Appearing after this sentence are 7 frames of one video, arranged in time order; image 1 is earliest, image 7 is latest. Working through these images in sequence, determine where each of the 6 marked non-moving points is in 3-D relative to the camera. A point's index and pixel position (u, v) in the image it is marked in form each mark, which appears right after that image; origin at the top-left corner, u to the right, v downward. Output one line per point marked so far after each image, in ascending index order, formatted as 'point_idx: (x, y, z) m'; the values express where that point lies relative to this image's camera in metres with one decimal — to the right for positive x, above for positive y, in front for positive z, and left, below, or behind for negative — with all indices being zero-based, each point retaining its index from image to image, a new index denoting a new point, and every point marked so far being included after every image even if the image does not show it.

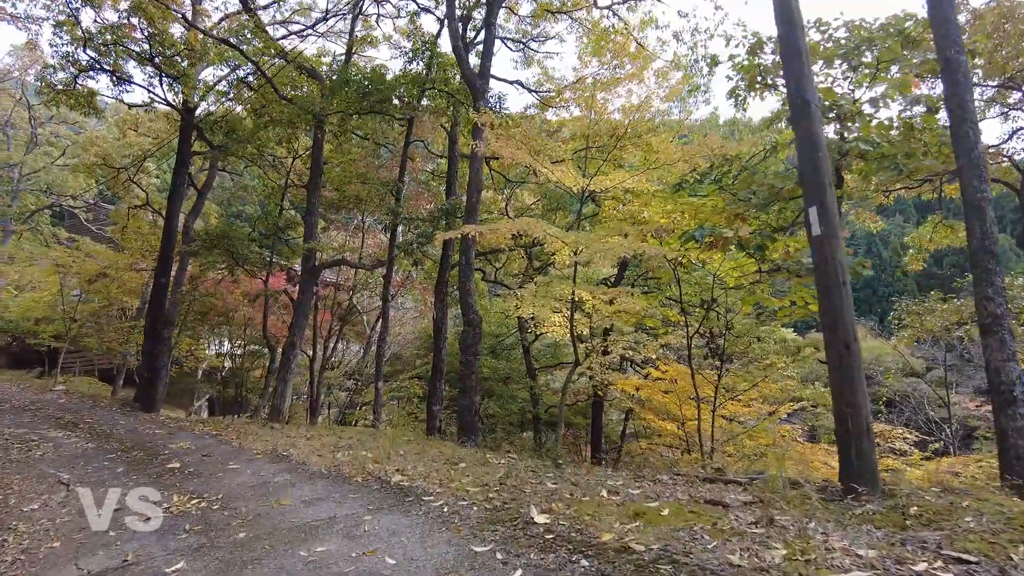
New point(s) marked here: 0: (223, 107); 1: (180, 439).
0: (-5.4, +3.4, +12.1) m
1: (-3.1, -1.4, +6.0) m
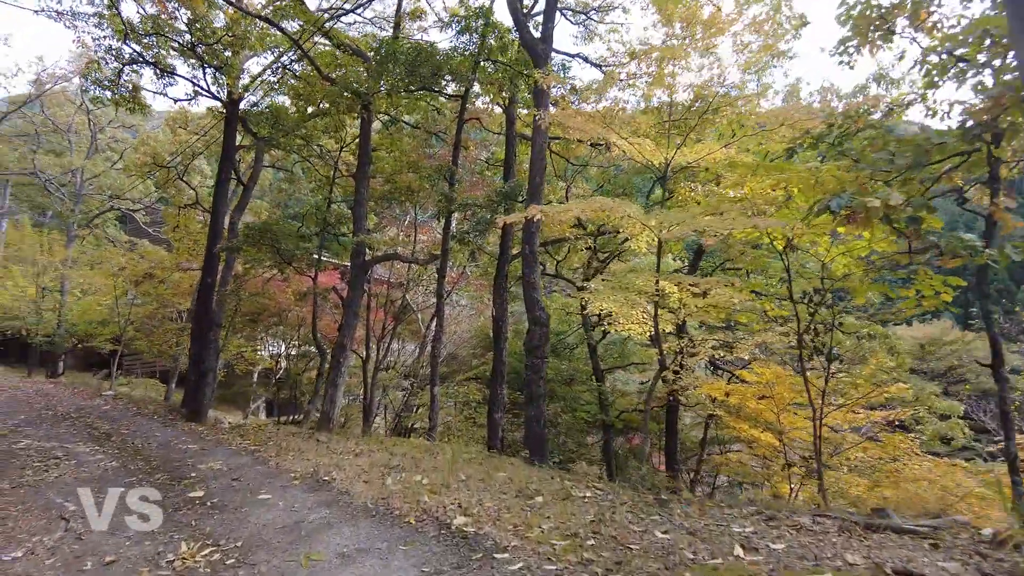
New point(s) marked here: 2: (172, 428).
0: (-4.3, +3.4, +11.5) m
1: (-2.4, -1.4, +5.3) m
2: (-3.7, -1.6, +7.1) m
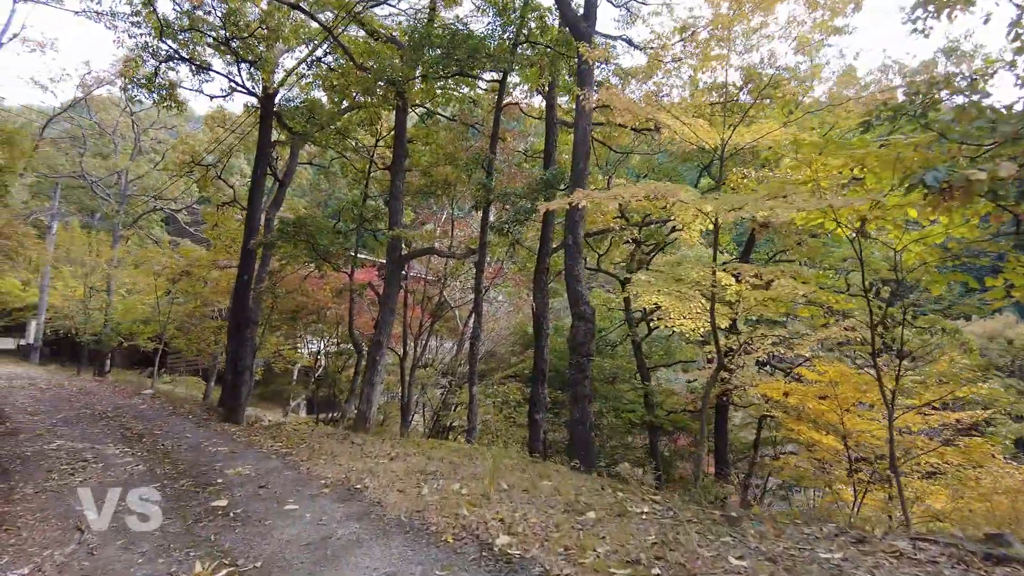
0: (-3.7, +3.4, +11.4) m
1: (-2.1, -1.3, +5.0) m
2: (-3.2, -1.5, +6.9) m
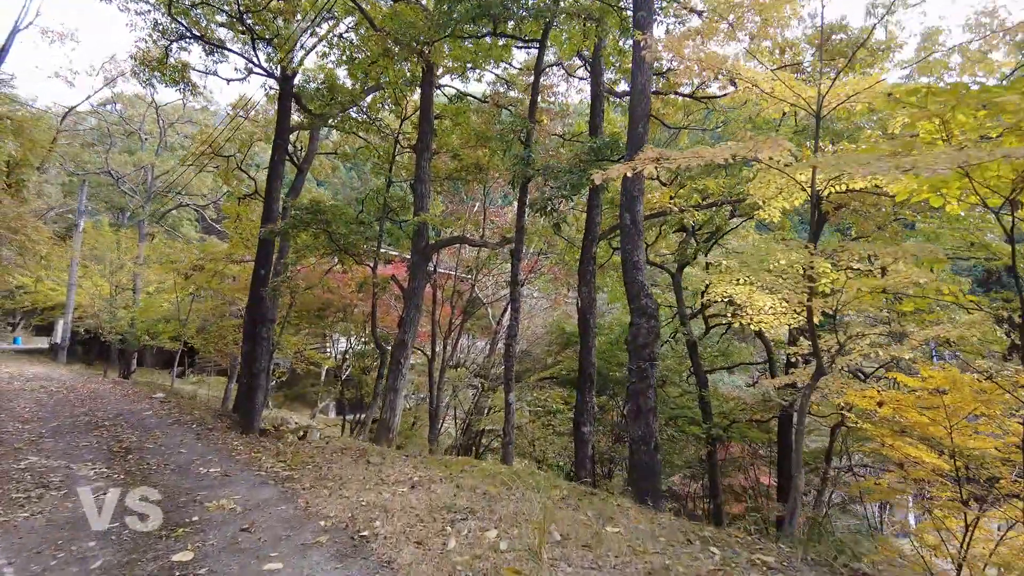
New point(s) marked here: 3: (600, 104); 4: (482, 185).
0: (-3.1, +3.5, +10.5) m
1: (-1.8, -1.3, +4.1) m
2: (-2.8, -1.4, +6.0) m
3: (+1.0, +2.1, +7.5) m
4: (-0.5, +1.8, +10.7) m
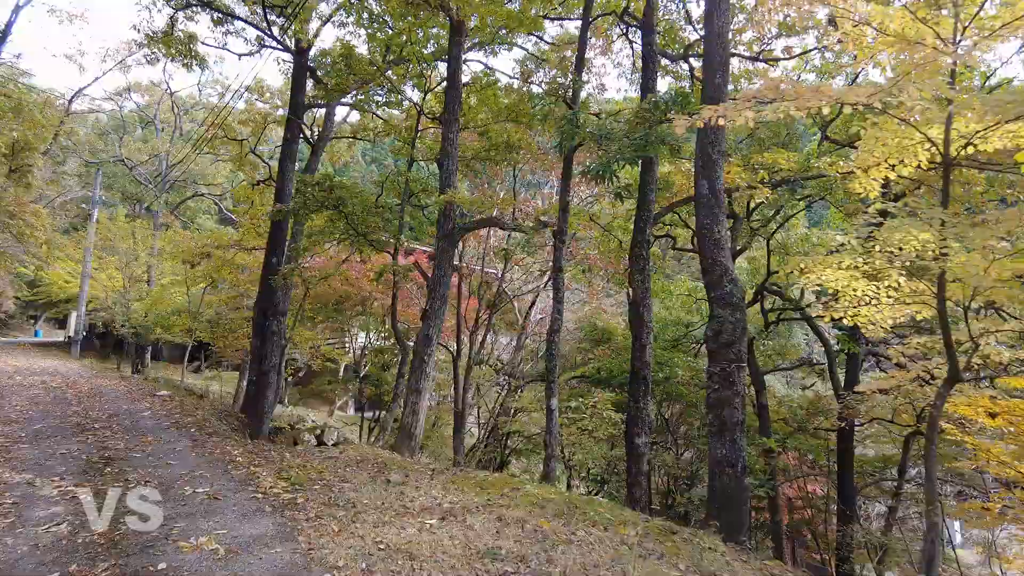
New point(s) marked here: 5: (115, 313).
0: (-2.6, +3.7, +9.7) m
1: (-1.5, -1.2, +3.3) m
2: (-2.5, -1.3, +5.2) m
3: (+1.4, +2.2, +6.5) m
4: (0.0, +2.0, +9.8) m
5: (-11.3, -0.7, +18.4) m
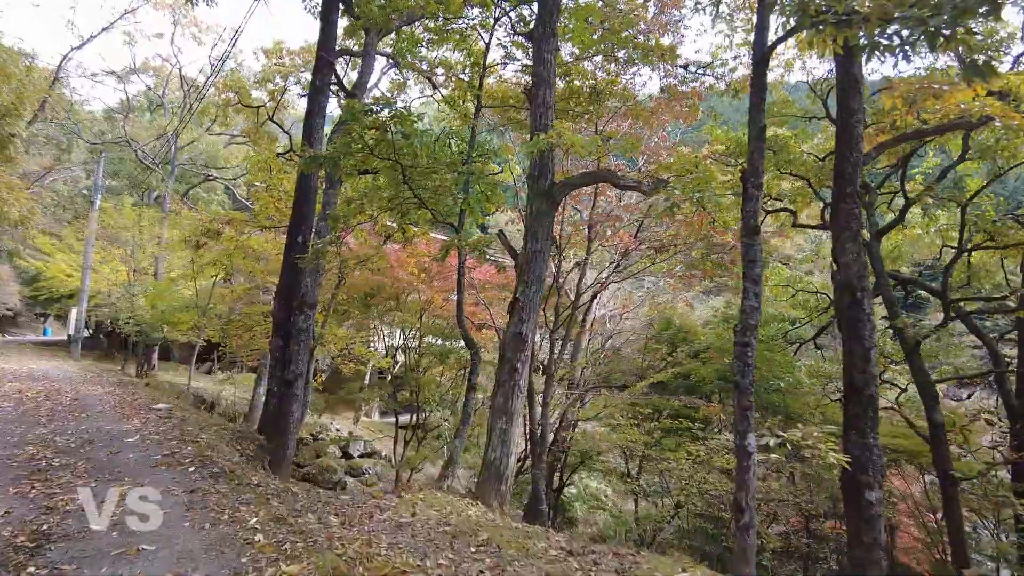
0: (-1.6, +3.8, +7.8) m
1: (-0.6, -1.0, +1.3) m
2: (-1.6, -1.2, +3.3) m
3: (+2.3, +2.4, +4.5) m
4: (+1.0, +2.1, +7.8) m
5: (-10.1, -0.5, +16.7) m
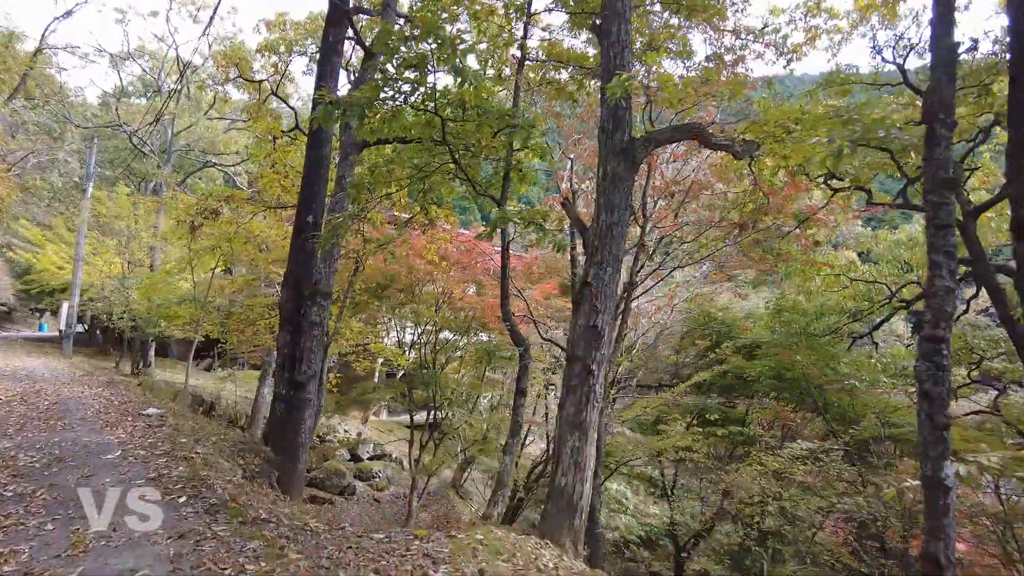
0: (-1.2, +3.9, +6.8) m
1: (-0.2, -0.9, +0.4) m
2: (-1.2, -1.1, +2.3) m
3: (+2.7, +2.5, +3.5) m
4: (+1.4, +2.2, +6.8) m
5: (-9.7, -0.3, +15.7) m
